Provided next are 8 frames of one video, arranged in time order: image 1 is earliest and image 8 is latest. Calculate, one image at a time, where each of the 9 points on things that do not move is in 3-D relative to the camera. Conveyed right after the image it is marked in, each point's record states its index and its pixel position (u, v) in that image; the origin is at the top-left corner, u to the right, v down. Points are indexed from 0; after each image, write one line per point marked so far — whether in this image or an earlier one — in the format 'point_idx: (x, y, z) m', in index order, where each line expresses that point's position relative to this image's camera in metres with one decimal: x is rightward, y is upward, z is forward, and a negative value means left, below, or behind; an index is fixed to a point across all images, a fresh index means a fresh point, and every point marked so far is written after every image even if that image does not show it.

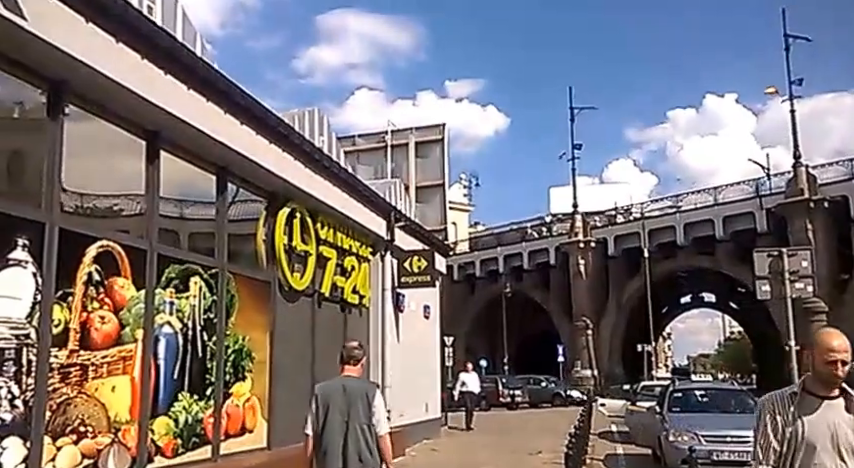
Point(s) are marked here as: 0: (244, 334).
0: (-2.5, -1.4, +11.6) m
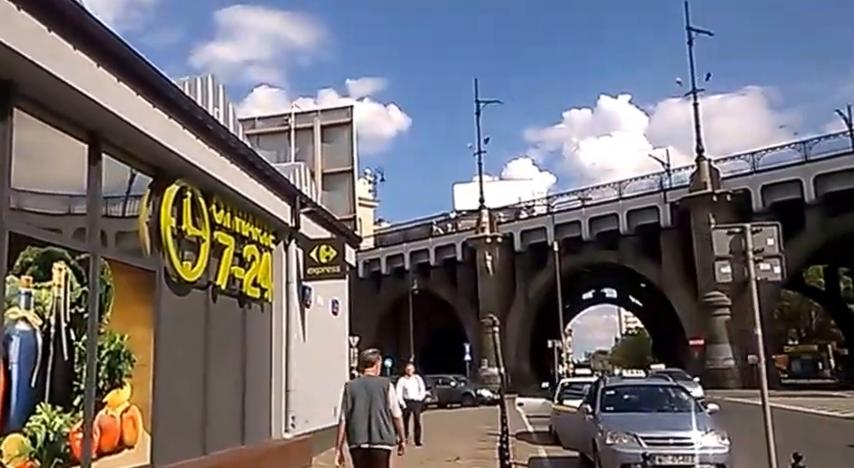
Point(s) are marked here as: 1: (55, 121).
0: (-3.5, -1.1, +9.8) m
1: (-3.7, +1.1, +8.5) m
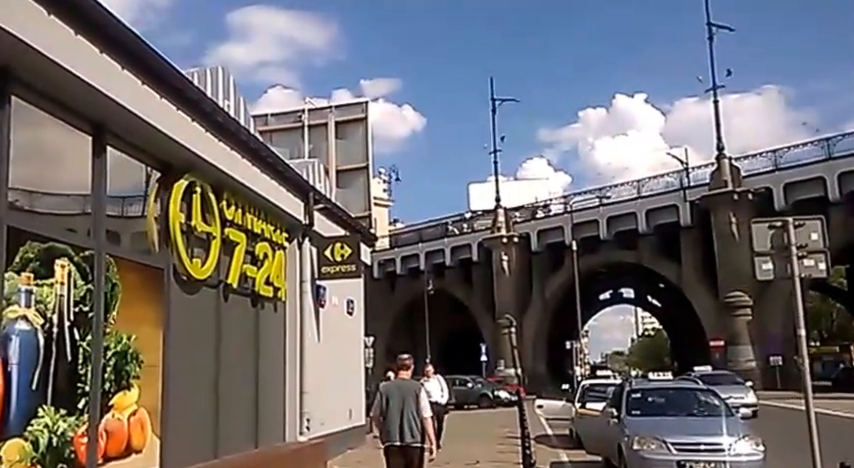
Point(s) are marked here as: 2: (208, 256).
0: (-3.3, -1.1, +9.5) m
1: (-3.5, +1.1, +8.2) m
2: (-2.8, -0.3, +11.1) m
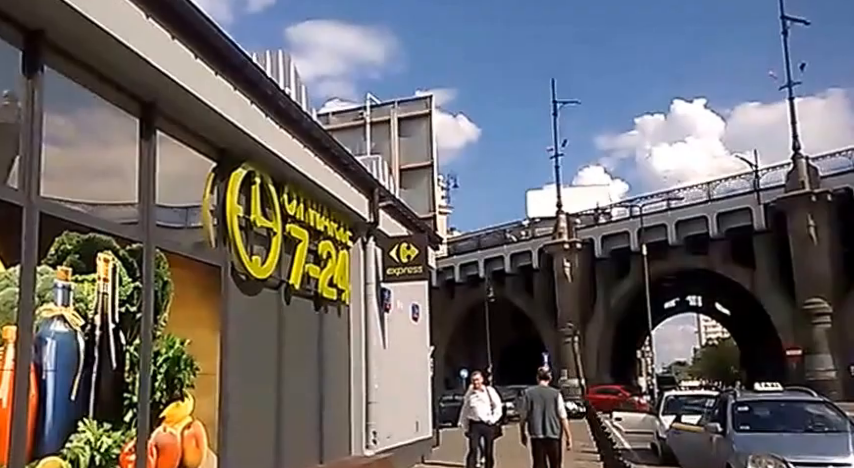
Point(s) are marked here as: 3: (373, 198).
0: (-2.4, -1.0, +8.5) m
1: (-2.7, +1.2, +7.2) m
2: (-1.9, -0.2, +10.1) m
3: (-0.9, +0.6, +14.3) m
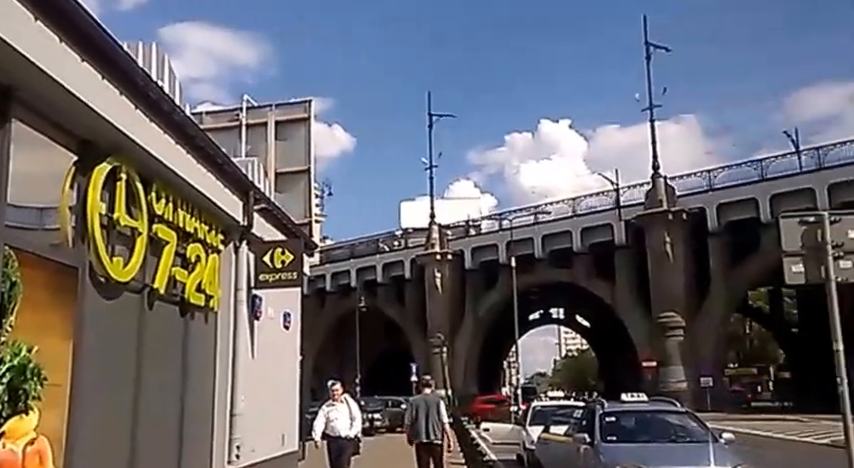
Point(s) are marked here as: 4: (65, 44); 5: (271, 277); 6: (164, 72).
0: (-3.6, -1.0, +7.8) m
1: (-3.6, +1.3, +6.5) m
2: (-3.3, -0.2, +9.5) m
3: (-2.9, +0.5, +13.8) m
4: (-3.2, +1.6, +7.4) m
5: (-2.7, -0.7, +14.6) m
6: (-3.4, +2.1, +10.9) m
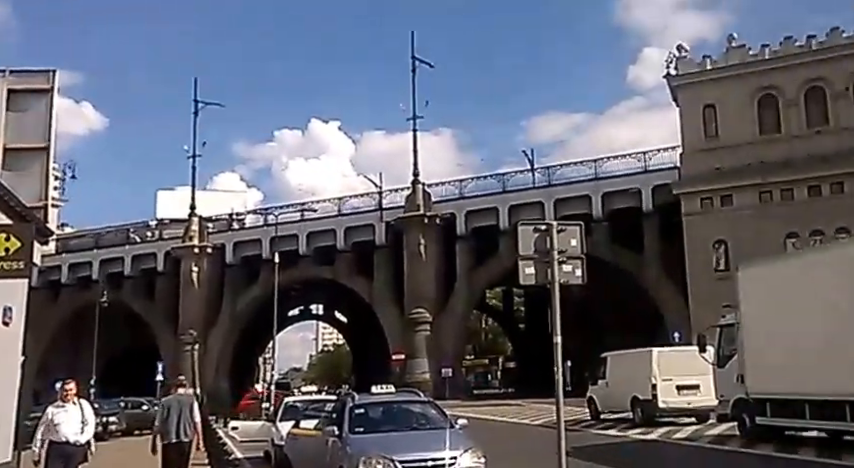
0: (-5.7, -0.7, +7.0) m
1: (-5.3, +1.6, +5.8) m
2: (-5.8, +0.1, +8.8) m
3: (-6.5, +0.8, +13.0) m
4: (-5.0, +1.9, +6.7) m
5: (-6.6, -0.4, +13.8) m
6: (-6.2, +2.4, +10.1) m
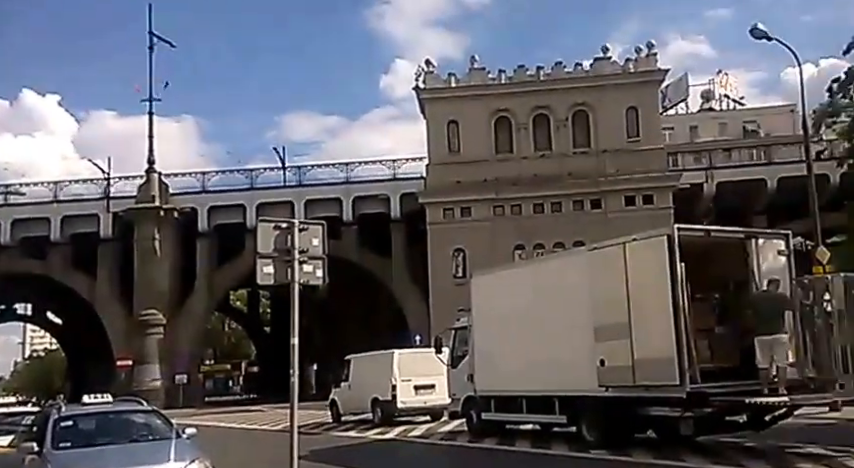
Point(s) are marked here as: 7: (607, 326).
0: (-7.5, -0.4, +5.1) m
1: (-6.7, +1.8, +4.1) m
2: (-8.1, +0.3, +6.8) m
3: (-9.9, +1.1, +10.6) m
4: (-6.7, +2.1, +5.1) m
5: (-10.3, -0.1, +11.4) m
6: (-8.7, +2.7, +8.0) m
7: (+3.1, -1.6, +14.9) m
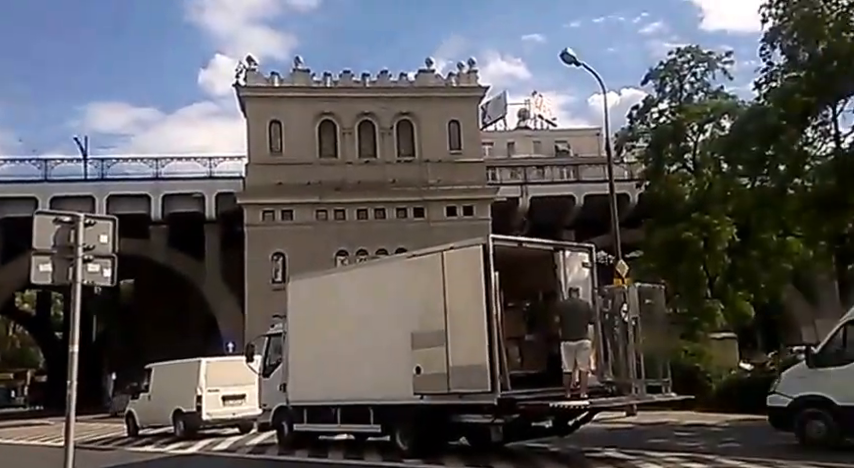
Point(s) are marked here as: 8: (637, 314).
0: (-8.4, -0.2, +3.4) m
1: (-7.3, +2.0, +2.6) m
2: (-9.3, +0.6, +4.9) m
3: (-11.8, +1.5, +8.3) m
4: (-7.5, +2.4, +3.5) m
5: (-12.4, +0.2, +9.0) m
6: (-10.0, +3.0, +6.0) m
7: (-0.1, -1.7, +15.1) m
8: (+3.6, -1.4, +14.5) m
